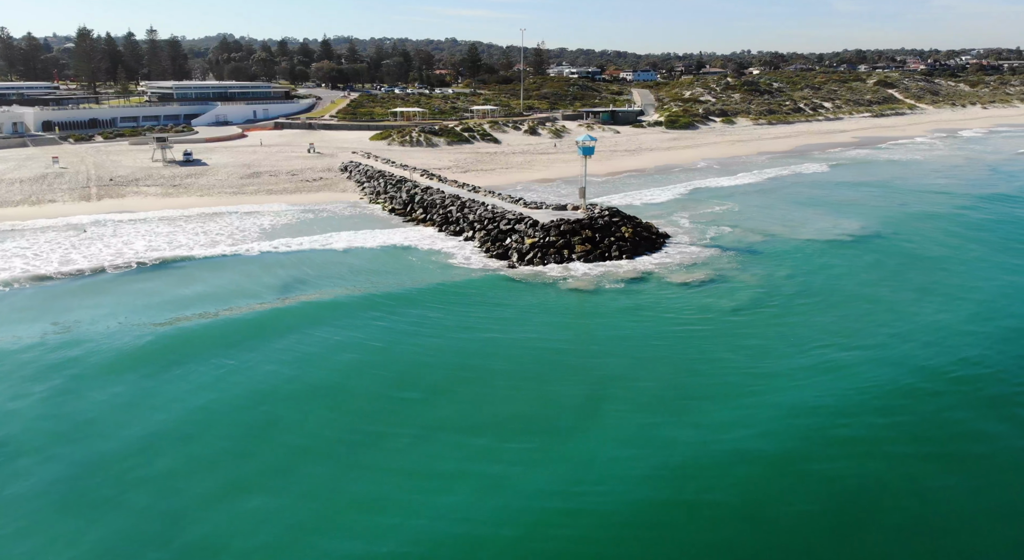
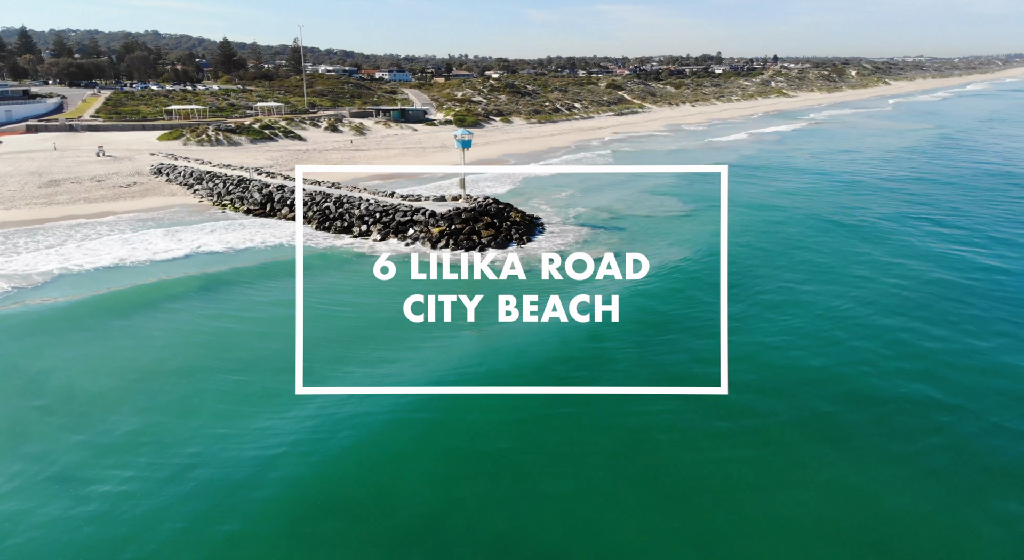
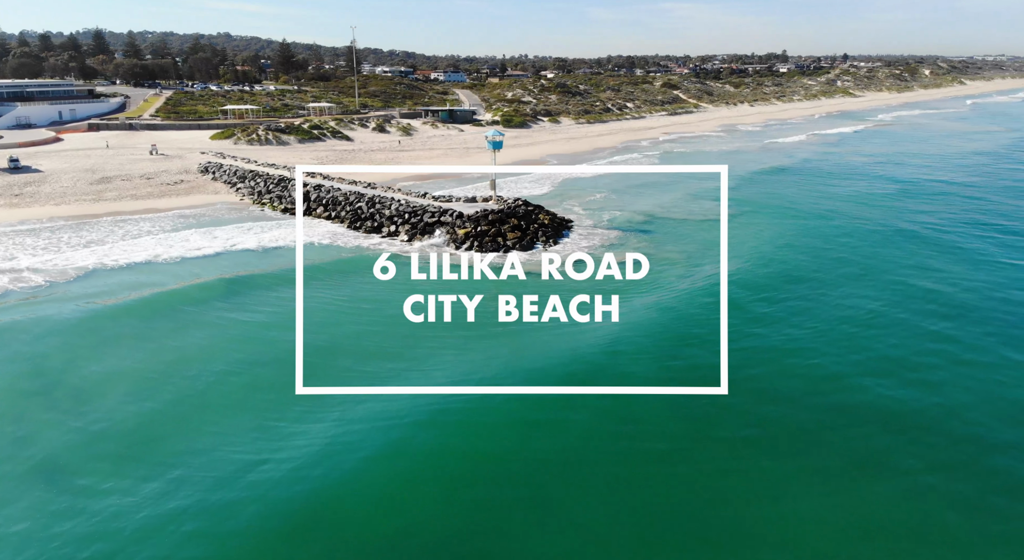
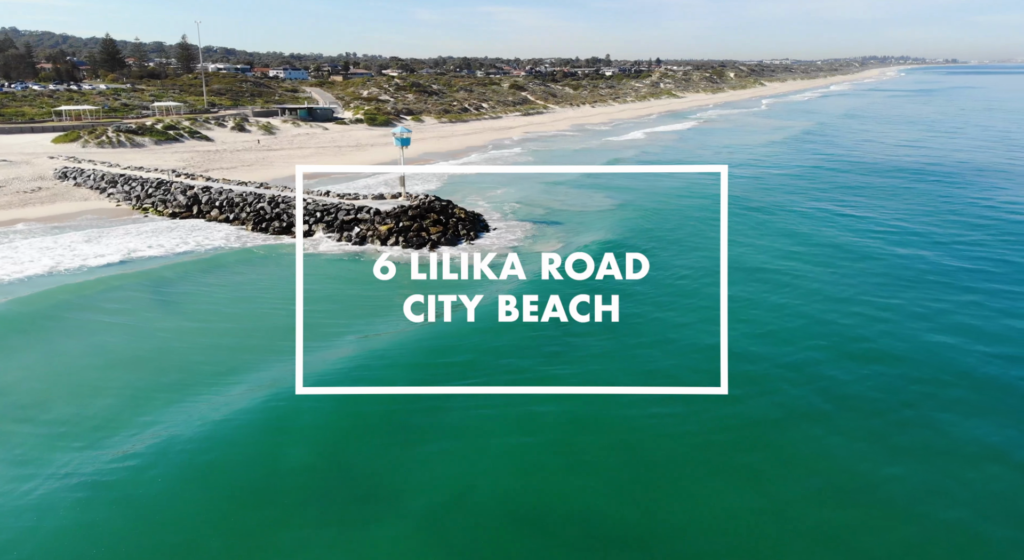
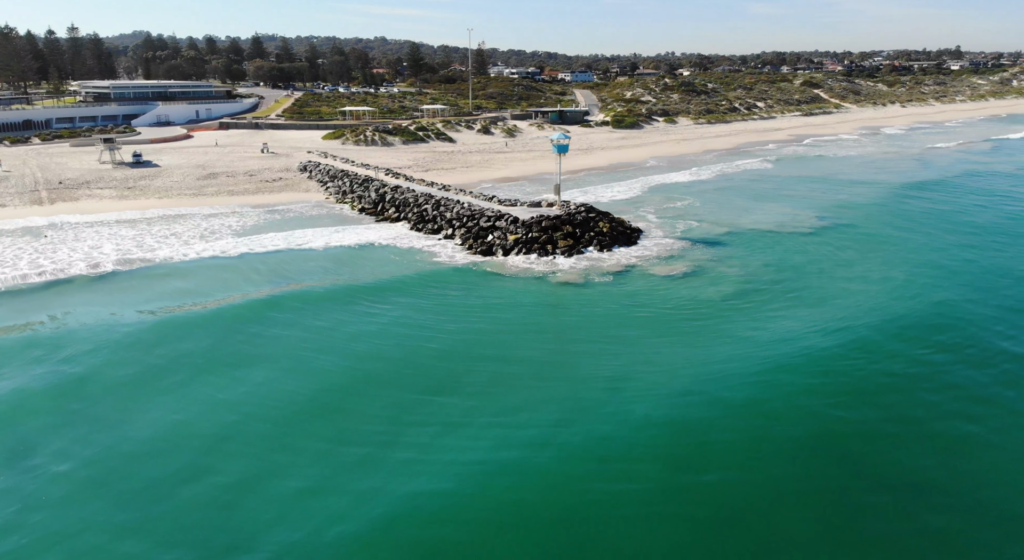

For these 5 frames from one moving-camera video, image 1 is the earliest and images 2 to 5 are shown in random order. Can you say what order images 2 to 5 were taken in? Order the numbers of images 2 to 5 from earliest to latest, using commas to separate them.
5, 3, 2, 4
